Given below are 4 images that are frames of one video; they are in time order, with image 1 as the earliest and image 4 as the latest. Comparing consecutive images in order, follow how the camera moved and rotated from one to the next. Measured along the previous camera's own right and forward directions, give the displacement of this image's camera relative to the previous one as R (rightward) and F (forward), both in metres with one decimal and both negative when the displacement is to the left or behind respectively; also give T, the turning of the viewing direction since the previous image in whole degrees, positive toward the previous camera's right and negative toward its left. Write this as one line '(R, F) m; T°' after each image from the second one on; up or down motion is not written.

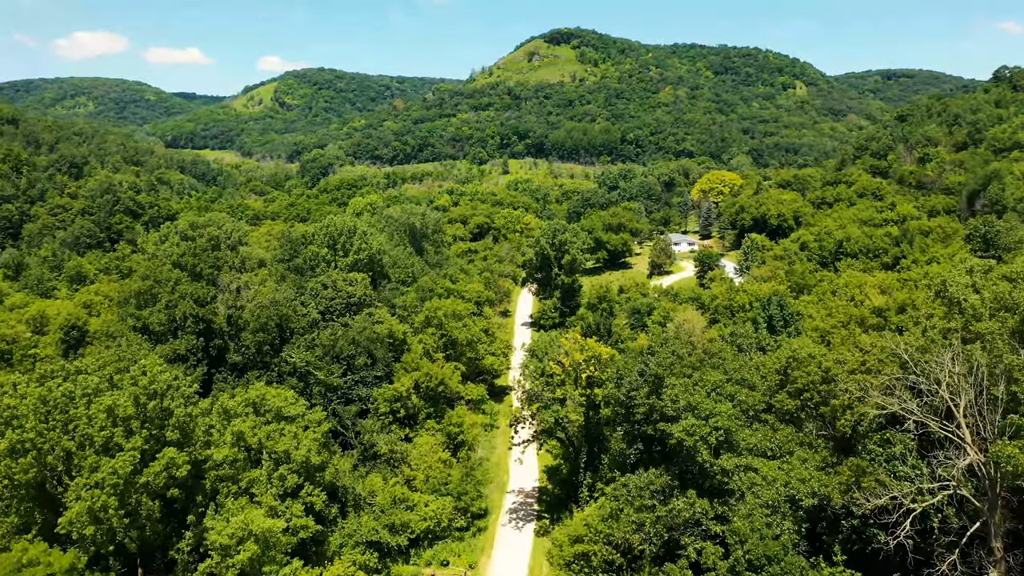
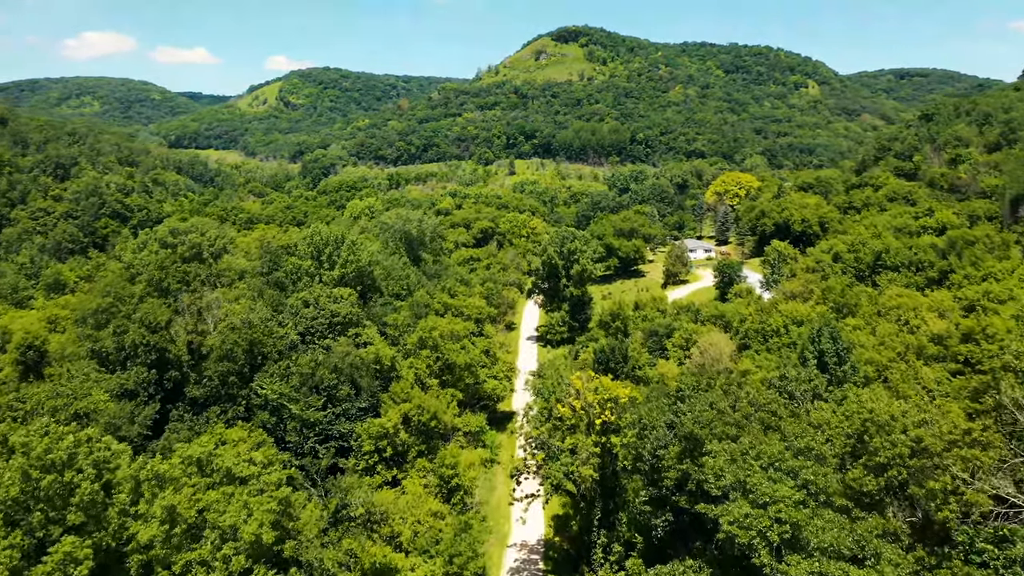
(+0.2, +5.5) m; -1°
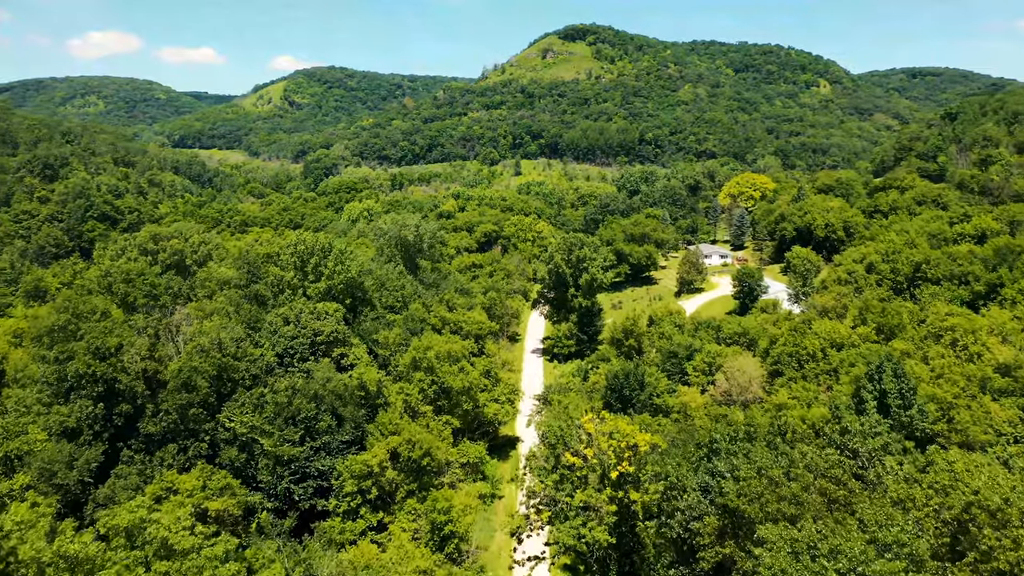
(+0.2, +4.6) m; -1°
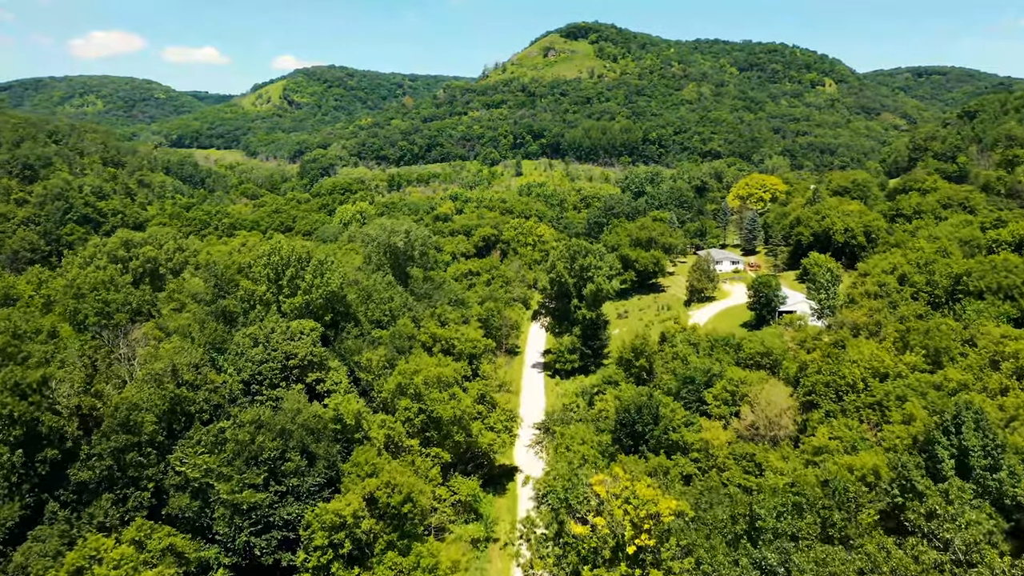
(+0.3, +4.6) m; 0°
